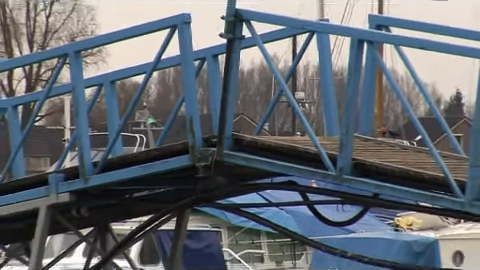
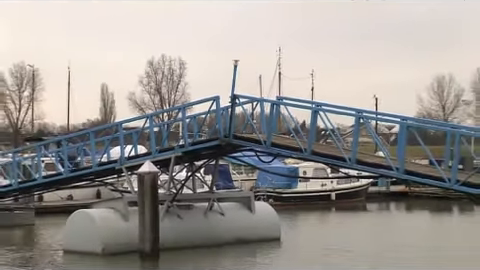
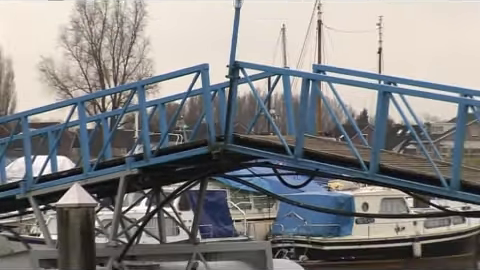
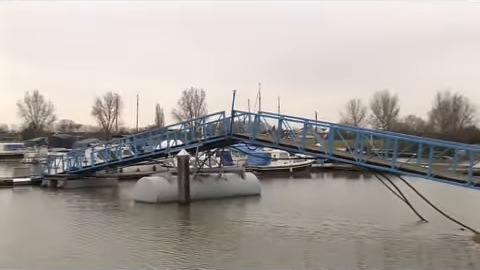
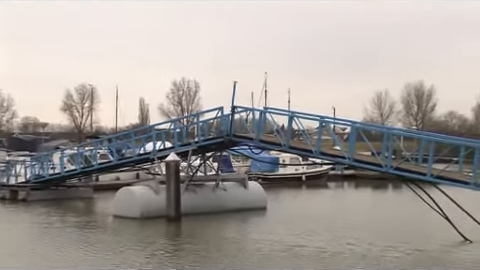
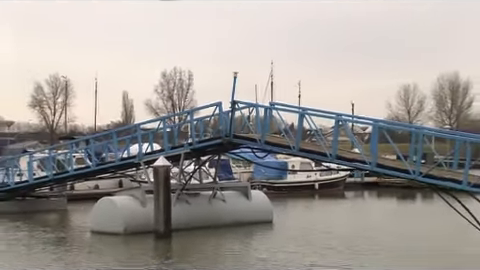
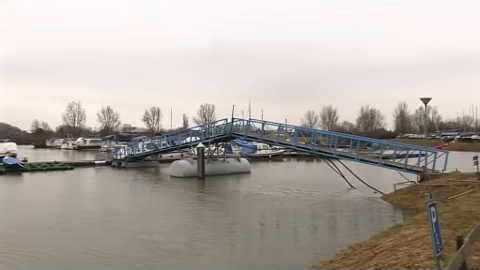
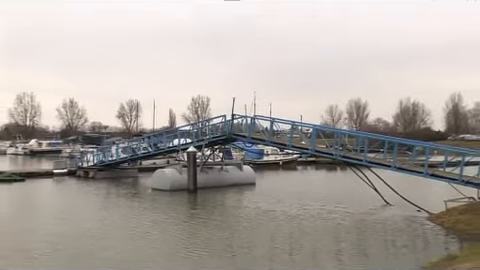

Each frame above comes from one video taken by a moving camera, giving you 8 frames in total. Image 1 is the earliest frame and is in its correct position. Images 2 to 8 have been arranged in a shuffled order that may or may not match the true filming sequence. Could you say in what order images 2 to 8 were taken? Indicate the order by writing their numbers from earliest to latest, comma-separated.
3, 2, 6, 5, 4, 8, 7
